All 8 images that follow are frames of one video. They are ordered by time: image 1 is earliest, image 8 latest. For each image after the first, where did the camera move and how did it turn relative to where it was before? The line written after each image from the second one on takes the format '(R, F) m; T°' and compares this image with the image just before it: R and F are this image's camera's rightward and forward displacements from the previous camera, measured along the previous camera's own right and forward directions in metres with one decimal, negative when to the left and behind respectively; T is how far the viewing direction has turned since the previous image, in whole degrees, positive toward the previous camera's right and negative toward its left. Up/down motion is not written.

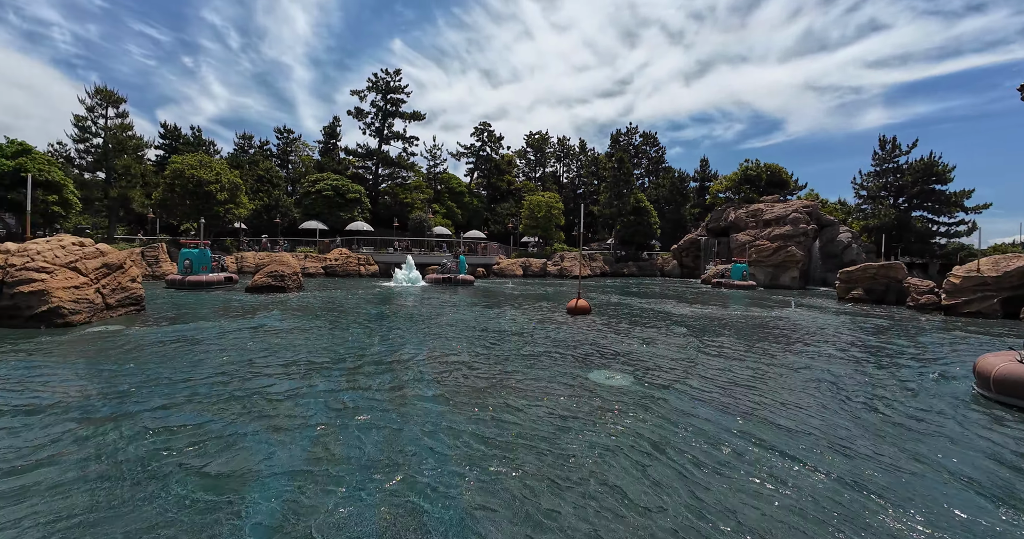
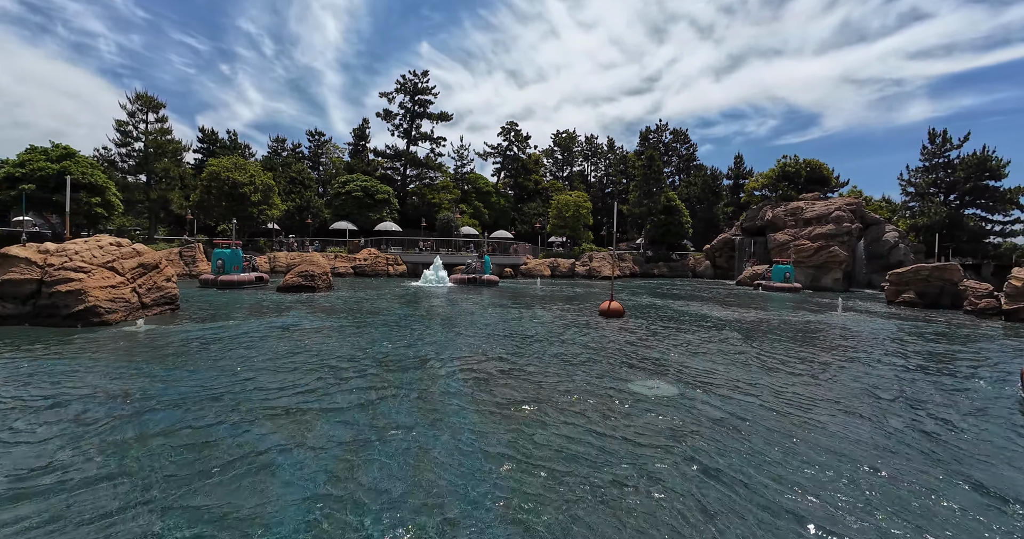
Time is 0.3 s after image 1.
(-0.1, +0.4) m; -3°
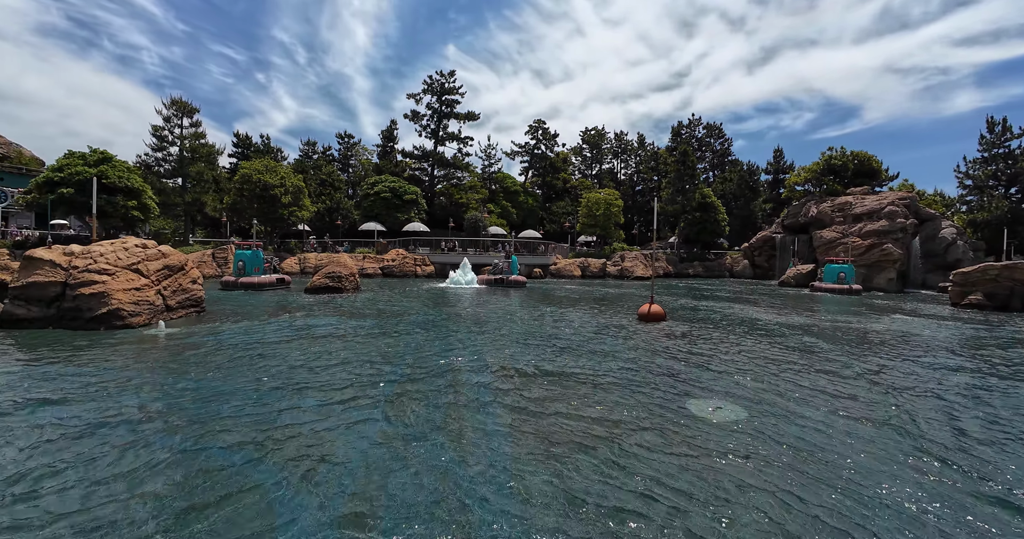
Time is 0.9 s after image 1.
(-0.2, +0.8) m; -3°
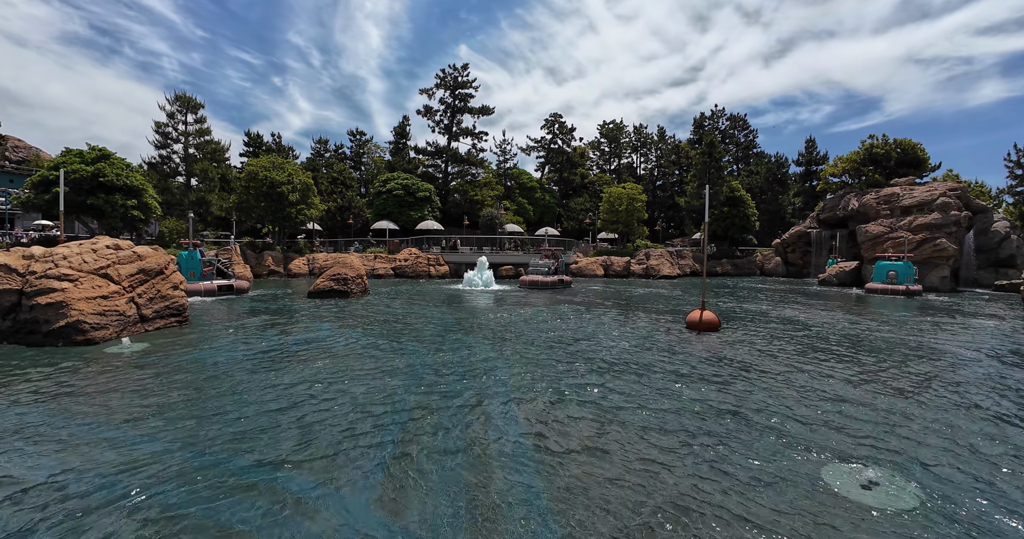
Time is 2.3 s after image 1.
(-0.3, +1.9) m; -2°
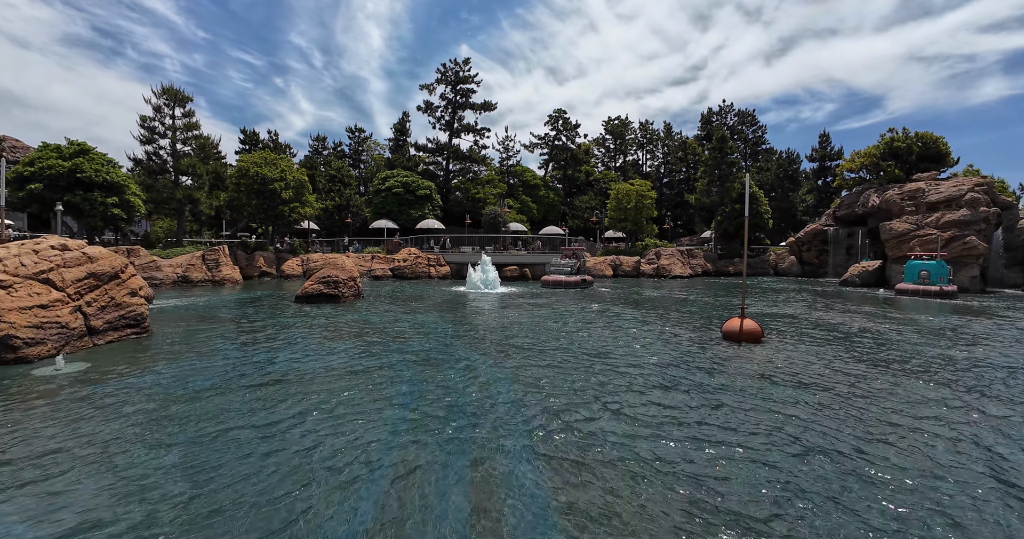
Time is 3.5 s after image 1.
(-0.2, +1.5) m; 0°
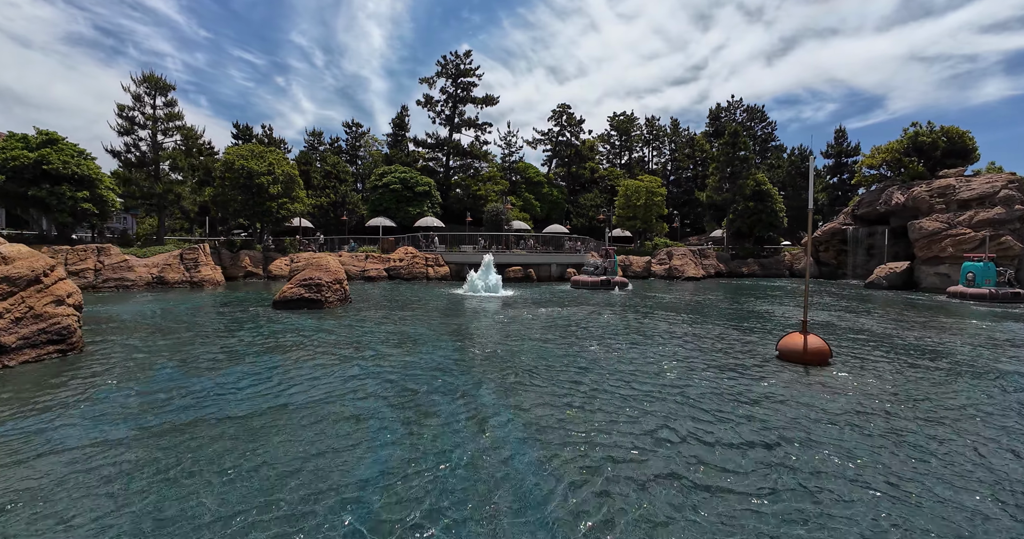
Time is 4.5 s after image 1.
(-0.2, +1.8) m; 0°
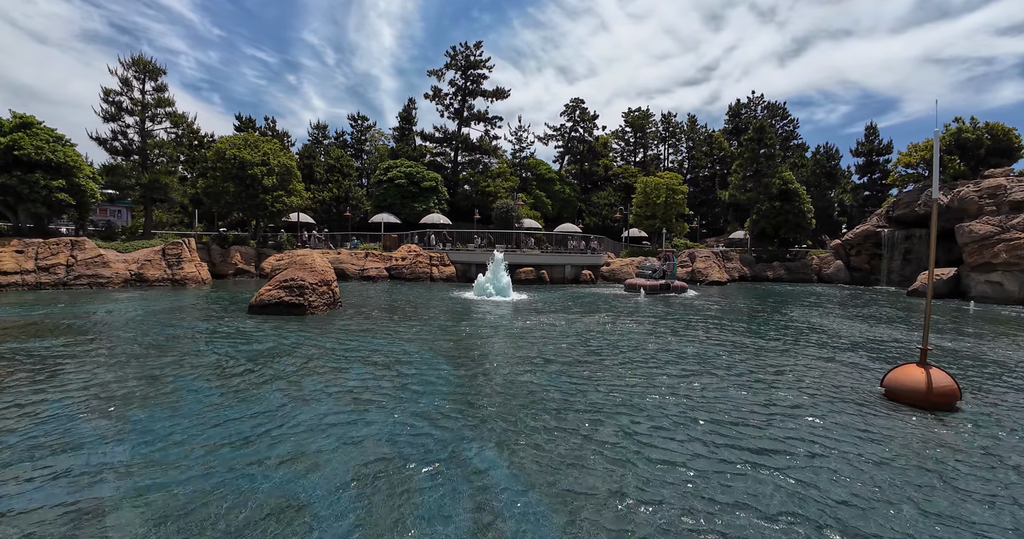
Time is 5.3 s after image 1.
(-0.2, +1.9) m; -1°
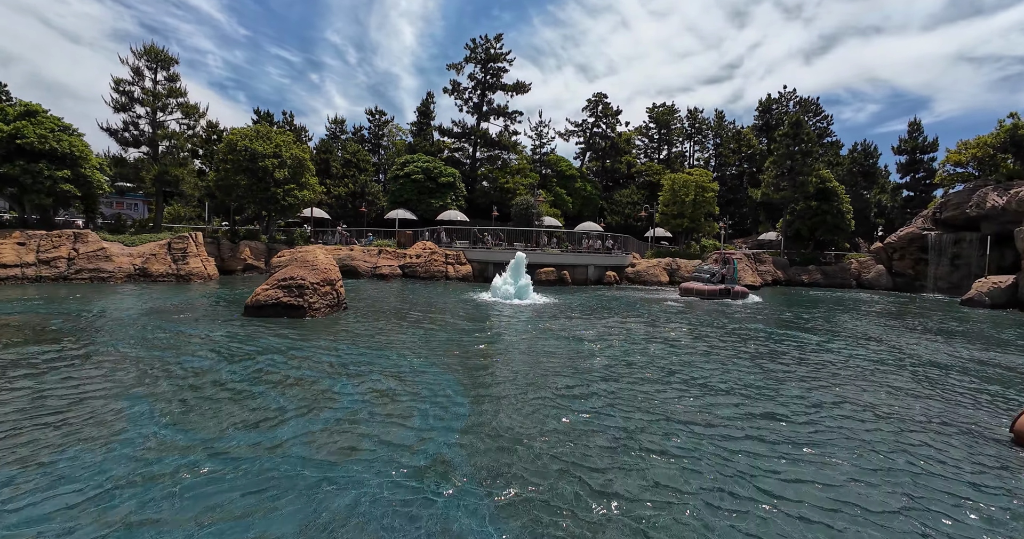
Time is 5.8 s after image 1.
(-0.2, +1.3) m; -2°
